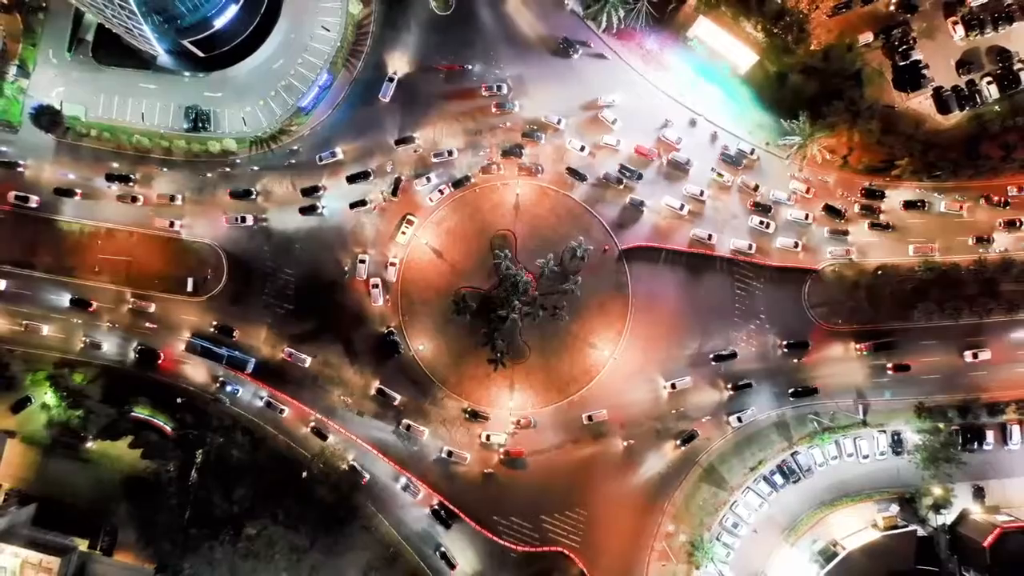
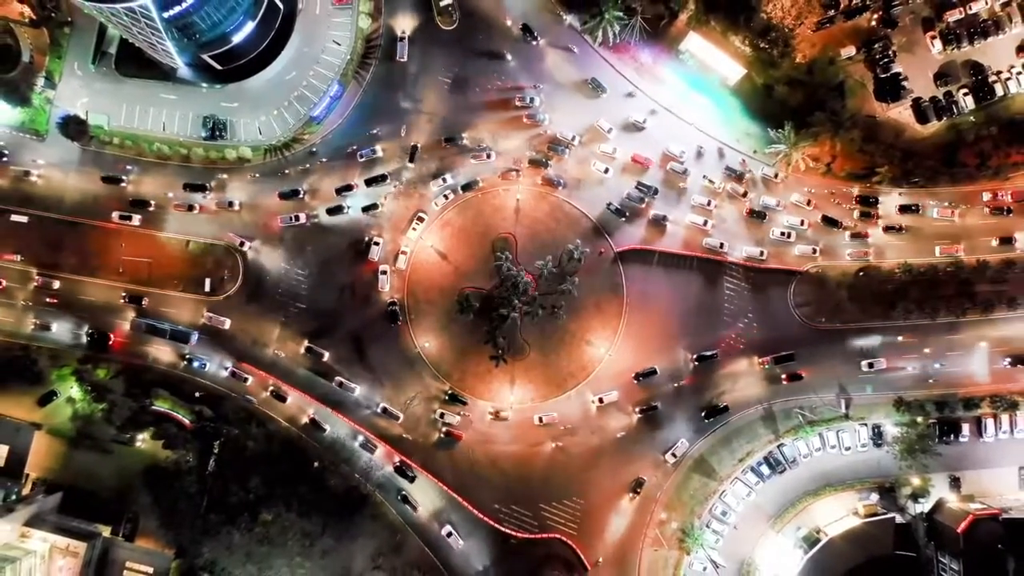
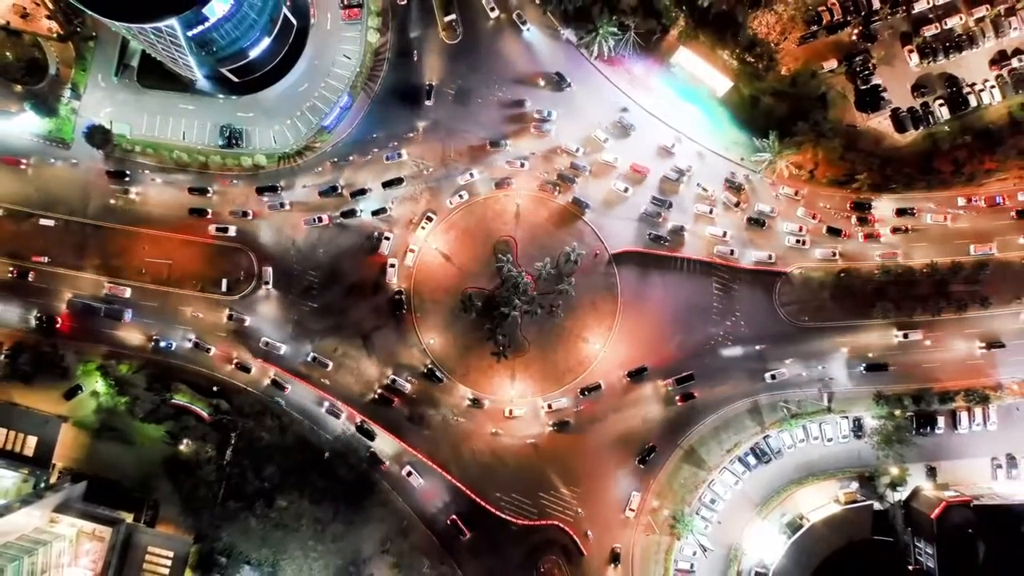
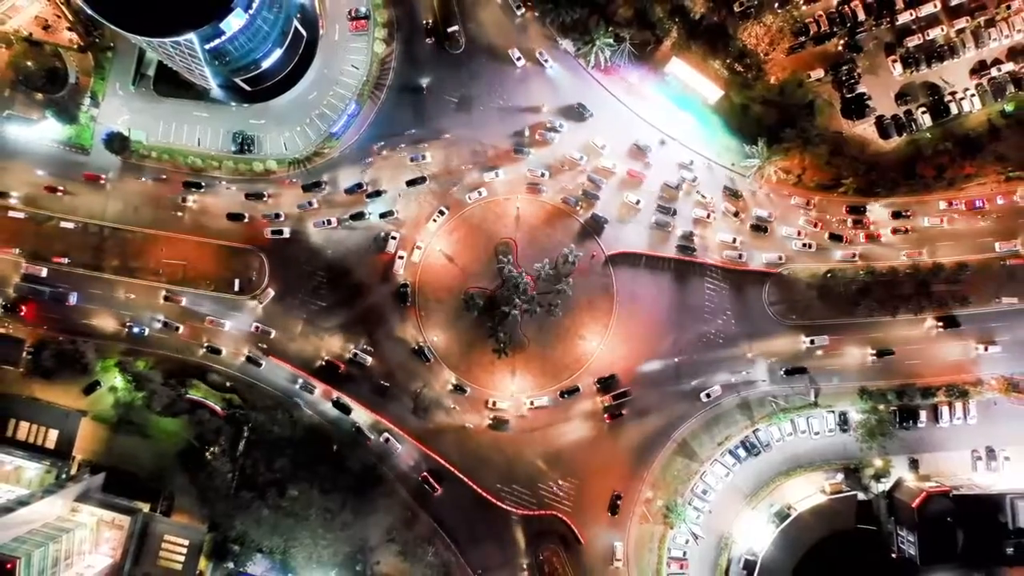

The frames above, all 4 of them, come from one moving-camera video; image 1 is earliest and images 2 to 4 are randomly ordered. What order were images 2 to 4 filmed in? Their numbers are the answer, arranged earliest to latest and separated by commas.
2, 3, 4
